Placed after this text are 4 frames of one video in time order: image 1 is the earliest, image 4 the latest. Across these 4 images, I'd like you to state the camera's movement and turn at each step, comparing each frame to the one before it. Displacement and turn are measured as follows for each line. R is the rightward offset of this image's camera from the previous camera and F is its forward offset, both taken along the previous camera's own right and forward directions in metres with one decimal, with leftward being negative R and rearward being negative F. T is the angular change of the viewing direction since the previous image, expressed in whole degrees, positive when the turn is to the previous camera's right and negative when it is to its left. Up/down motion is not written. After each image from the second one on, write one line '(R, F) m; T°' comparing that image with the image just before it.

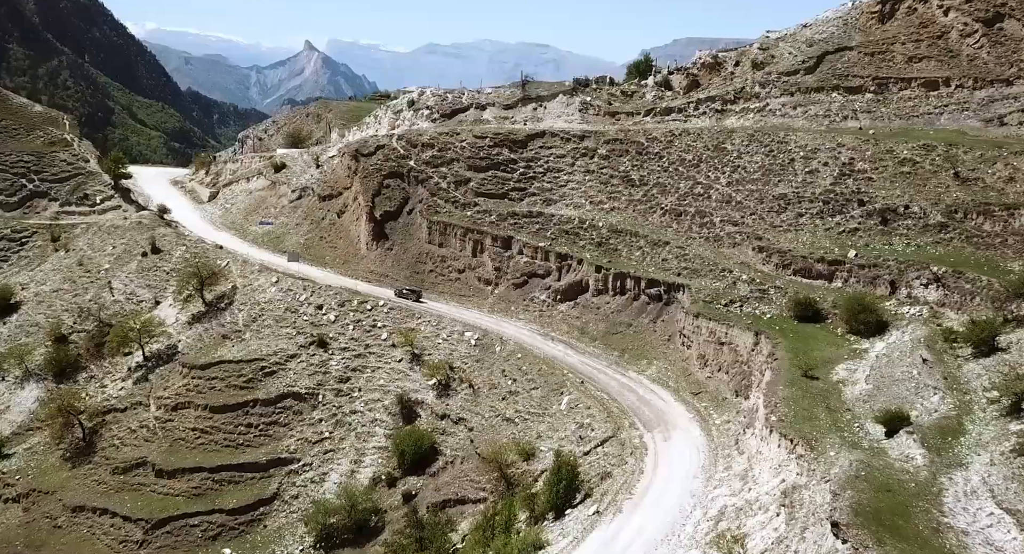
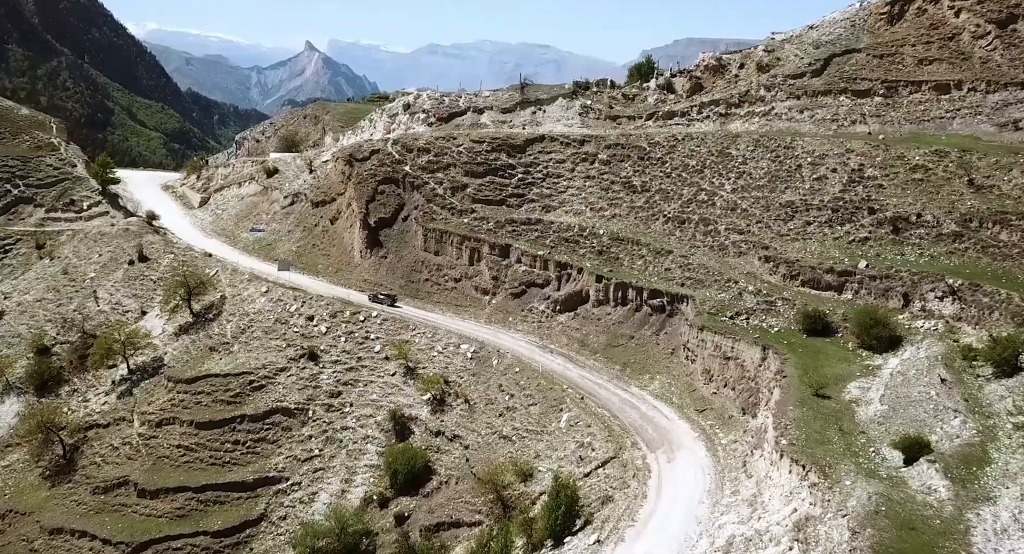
(+0.1, +0.6) m; 0°
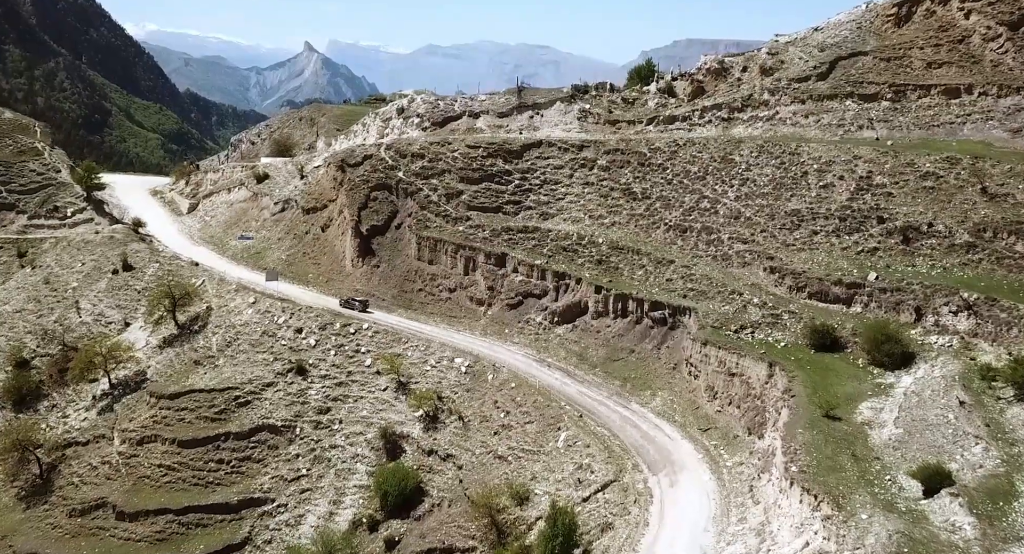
(+0.1, +0.6) m; 0°
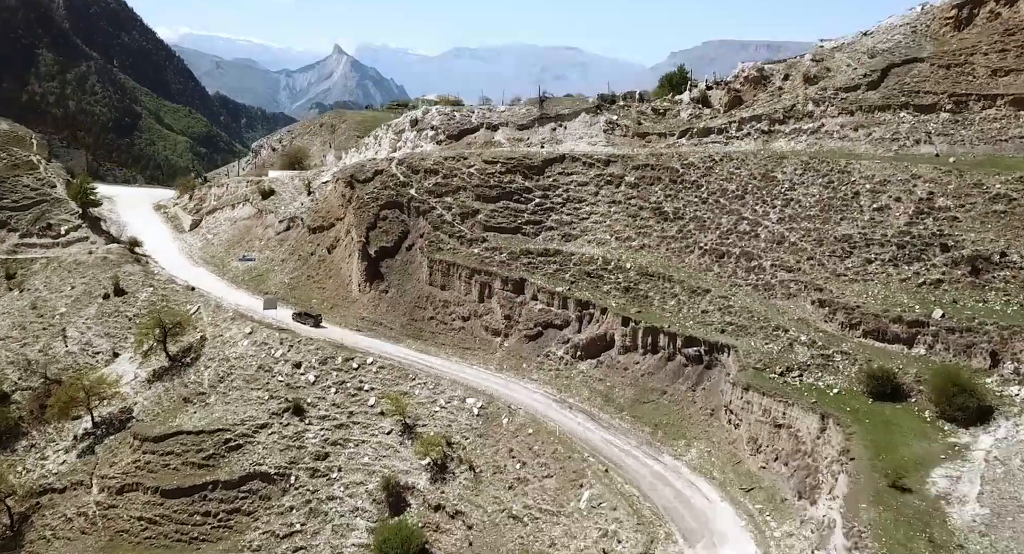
(+0.1, +1.6) m; -2°
